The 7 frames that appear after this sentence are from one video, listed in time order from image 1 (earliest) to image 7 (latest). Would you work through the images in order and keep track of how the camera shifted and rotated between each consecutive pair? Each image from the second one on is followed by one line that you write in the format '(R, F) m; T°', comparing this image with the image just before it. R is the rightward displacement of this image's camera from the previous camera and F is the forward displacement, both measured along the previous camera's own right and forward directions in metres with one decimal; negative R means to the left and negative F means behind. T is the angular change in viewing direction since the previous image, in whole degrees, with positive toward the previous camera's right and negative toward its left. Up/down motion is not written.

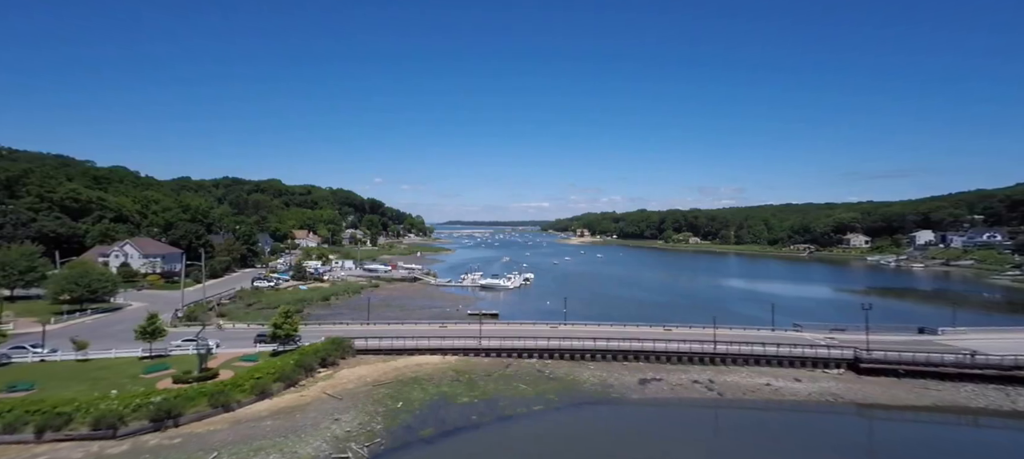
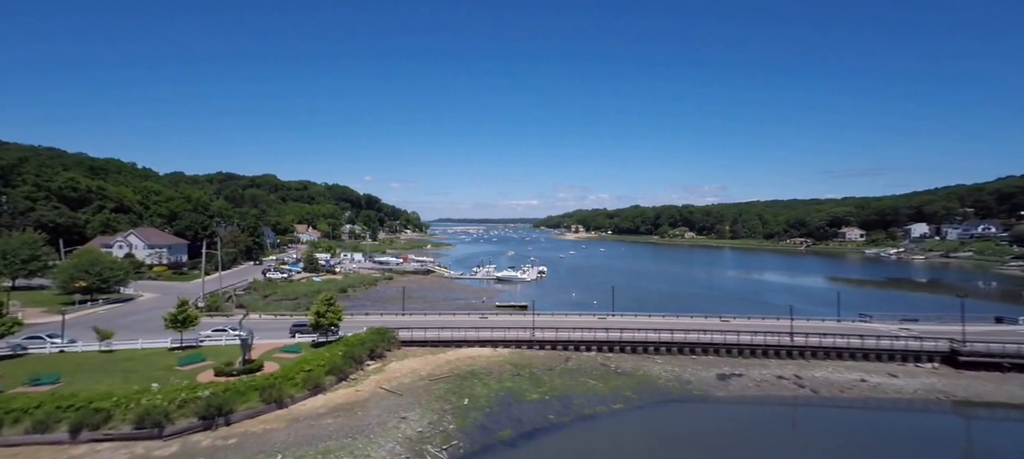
(-4.3, +2.3) m; +1°
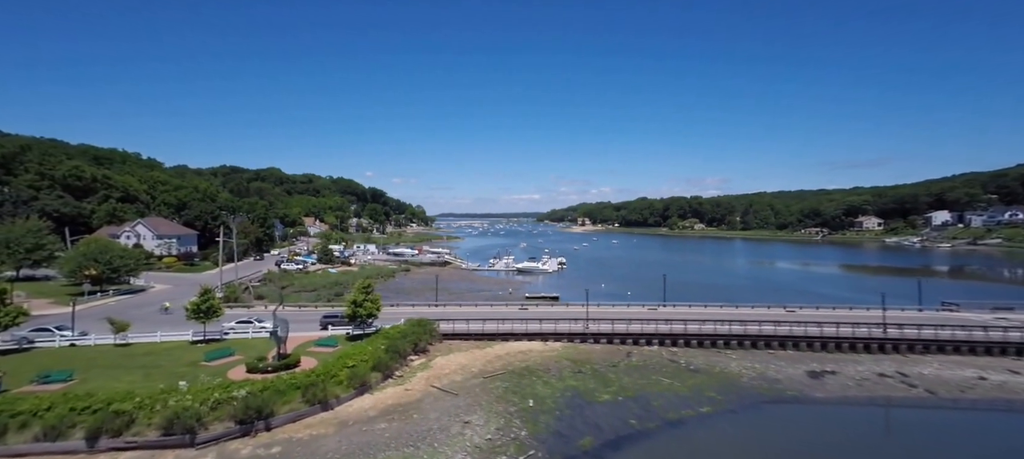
(-3.1, +2.9) m; 0°
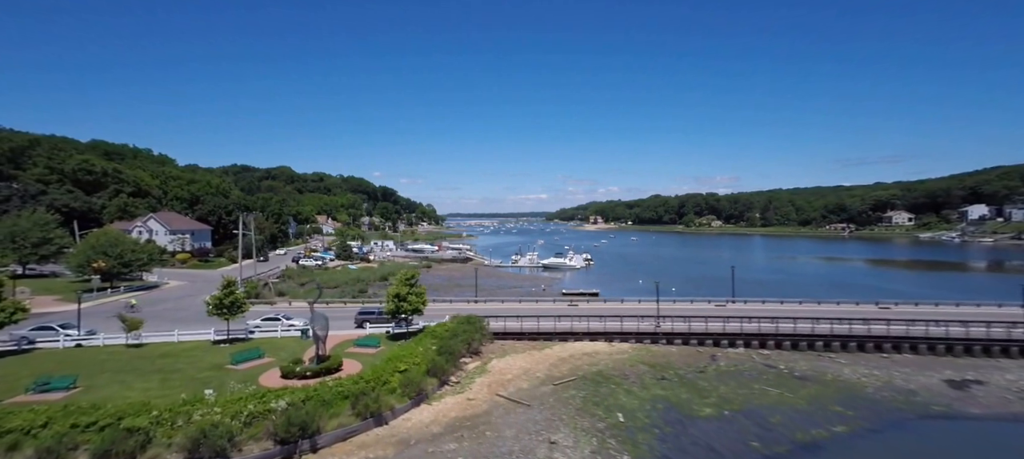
(-3.0, +3.5) m; -1°
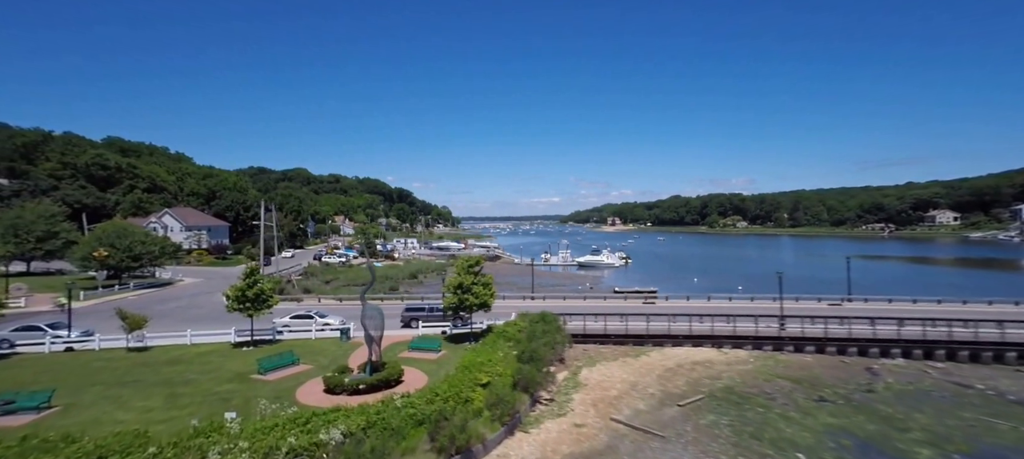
(-3.2, +4.7) m; -2°
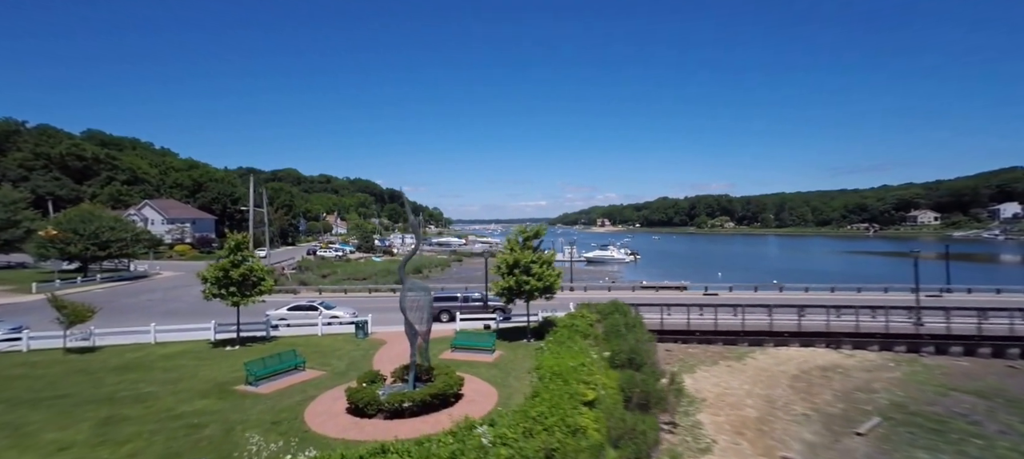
(-2.6, +4.6) m; +1°
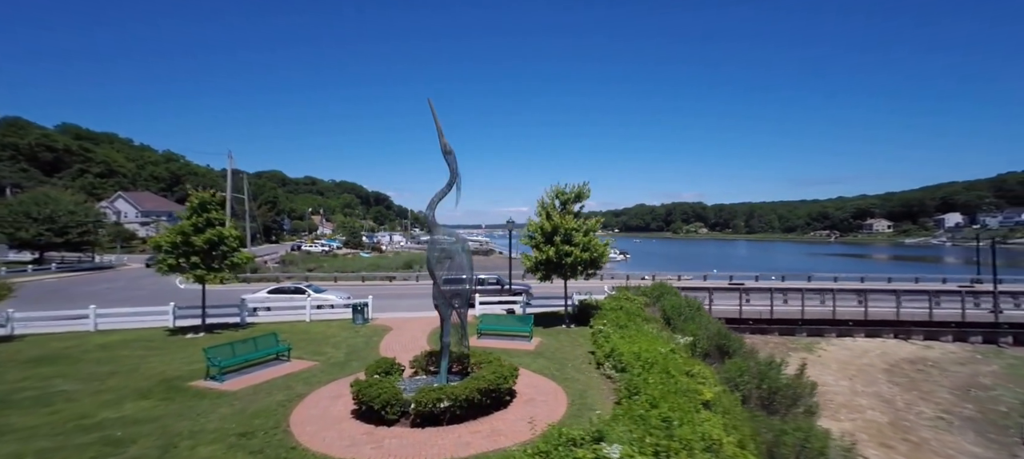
(-1.3, +2.8) m; +2°
